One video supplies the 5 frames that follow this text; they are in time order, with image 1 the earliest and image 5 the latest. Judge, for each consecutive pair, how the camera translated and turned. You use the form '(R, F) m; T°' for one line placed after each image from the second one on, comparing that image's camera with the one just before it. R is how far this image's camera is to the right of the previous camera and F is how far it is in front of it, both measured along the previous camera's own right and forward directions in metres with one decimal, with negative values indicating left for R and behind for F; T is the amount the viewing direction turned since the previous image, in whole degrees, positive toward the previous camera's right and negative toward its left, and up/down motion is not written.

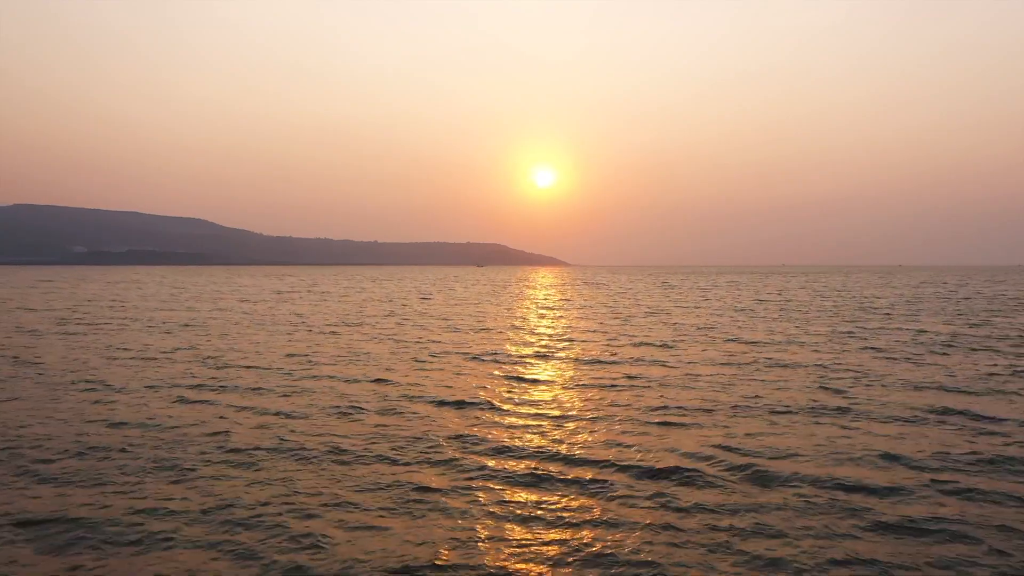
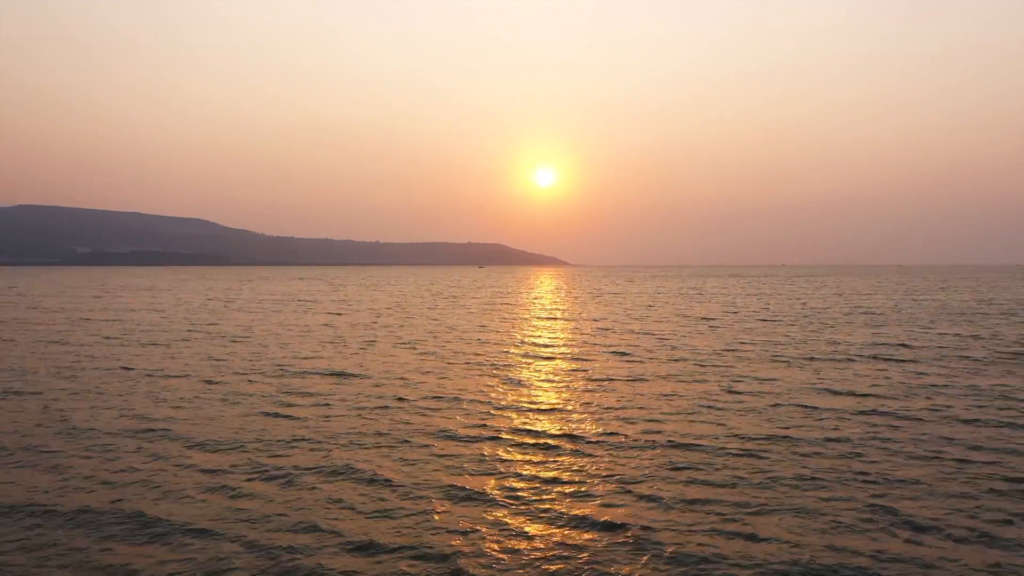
(-0.2, -2.8) m; 0°
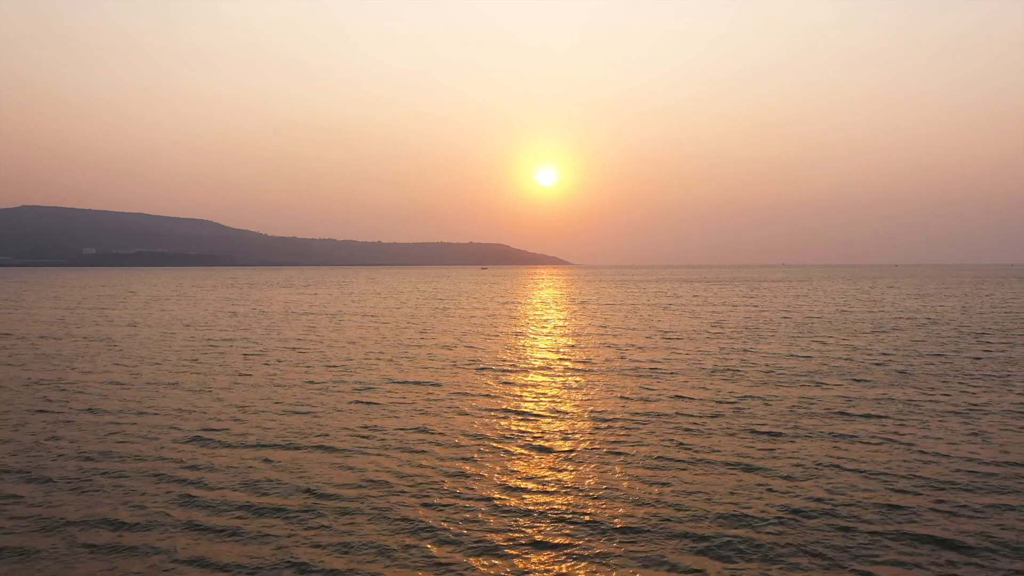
(-1.2, -3.5) m; 0°
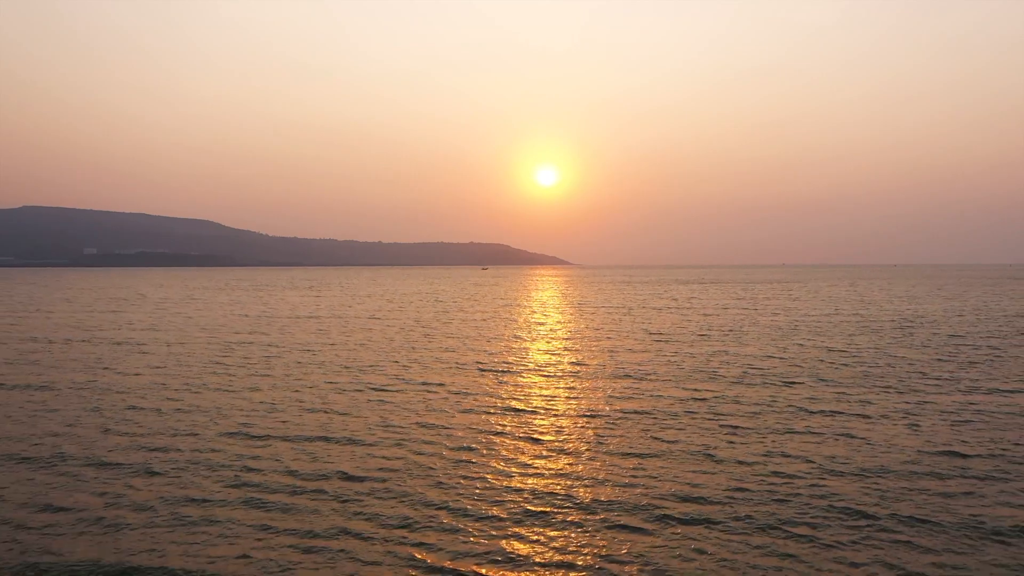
(-4.7, +6.2) m; 0°
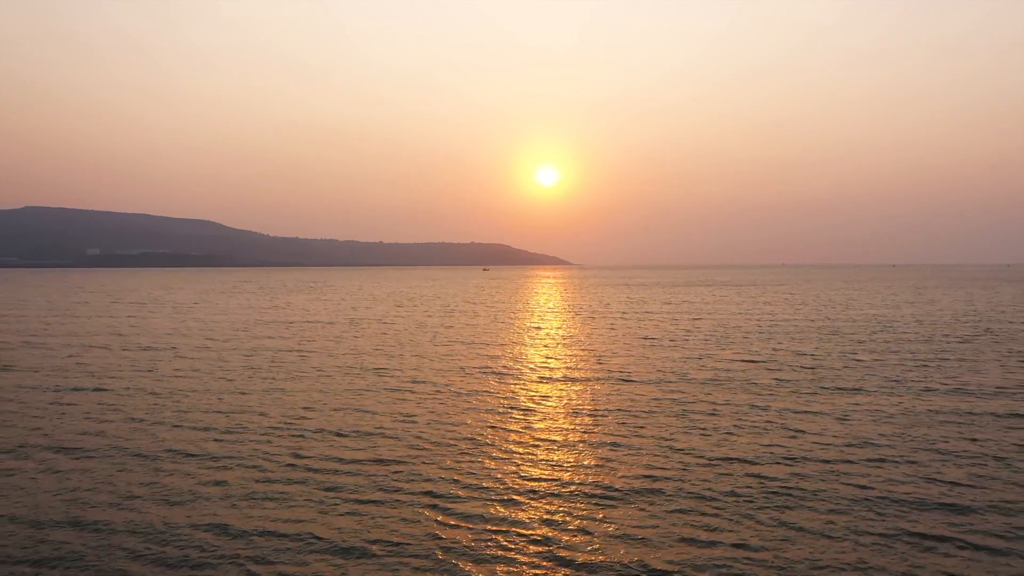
(+0.8, -4.2) m; 0°
